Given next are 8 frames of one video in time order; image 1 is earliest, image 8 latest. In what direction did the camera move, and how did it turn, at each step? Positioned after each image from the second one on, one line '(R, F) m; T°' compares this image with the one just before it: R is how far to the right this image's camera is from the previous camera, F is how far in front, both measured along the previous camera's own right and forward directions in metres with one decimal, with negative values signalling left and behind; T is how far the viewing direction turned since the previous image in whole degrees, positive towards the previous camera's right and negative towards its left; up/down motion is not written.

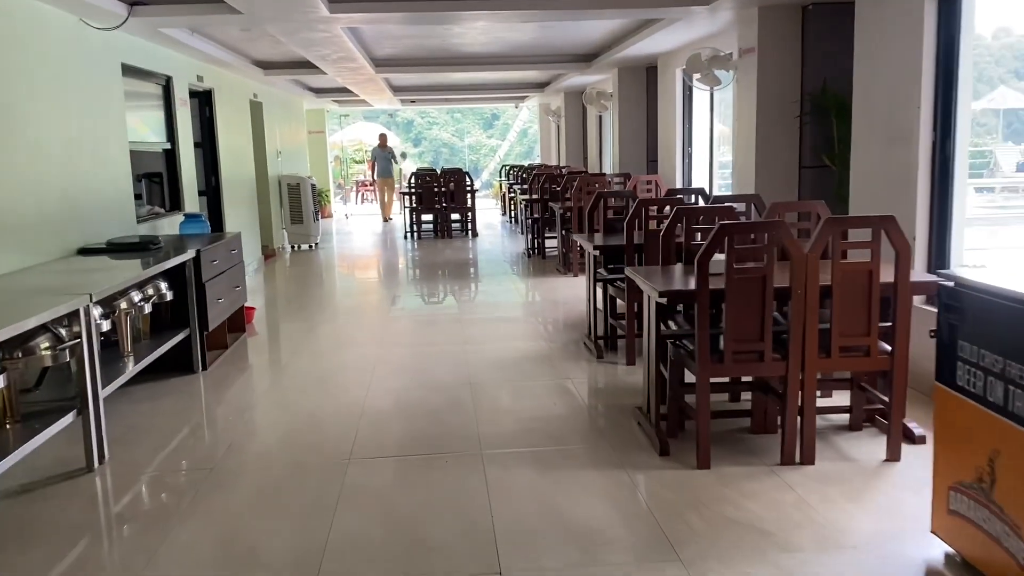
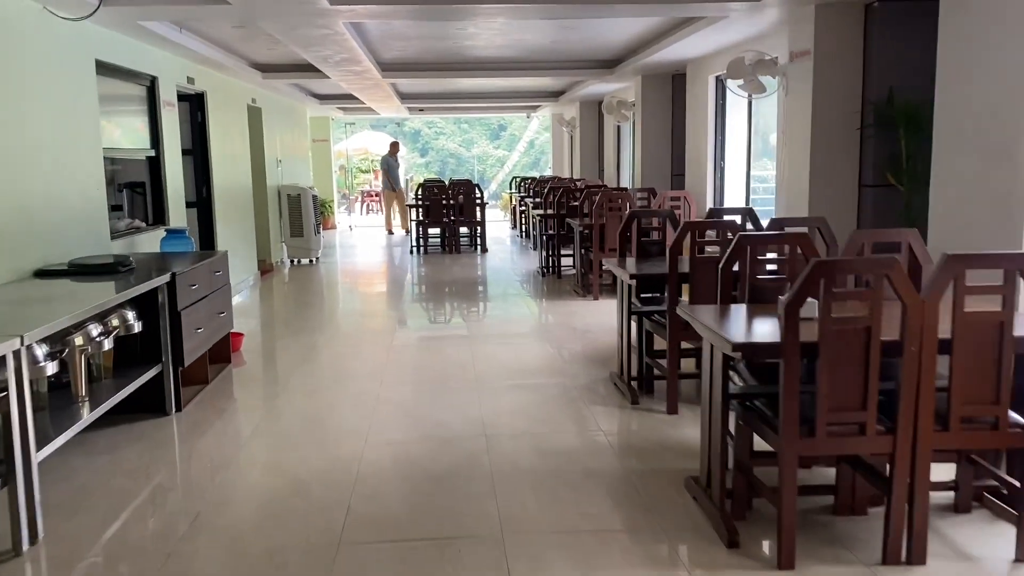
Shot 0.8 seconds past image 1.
(-0.1, +0.6) m; 0°
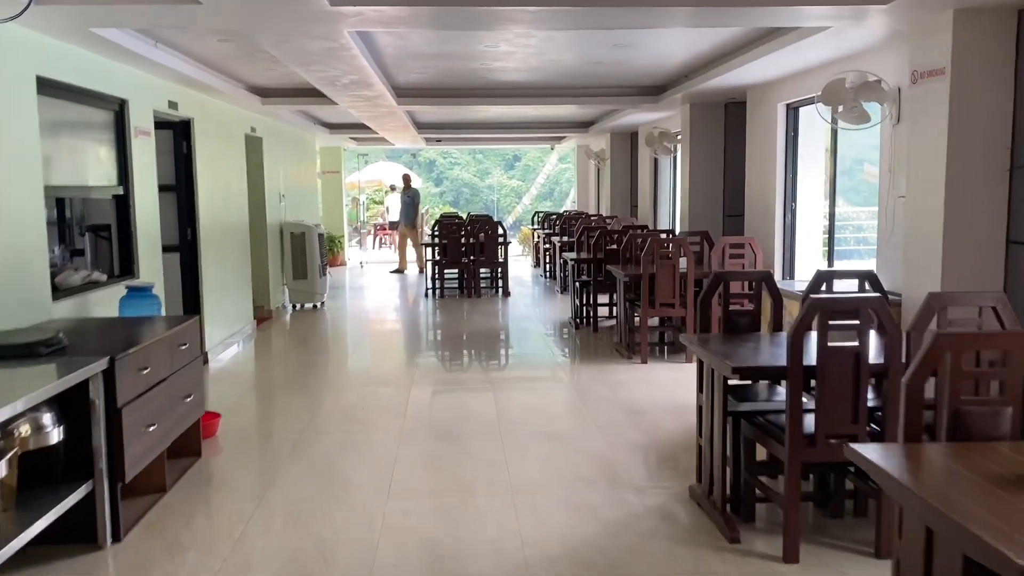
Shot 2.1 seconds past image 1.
(-0.1, +1.1) m; -1°
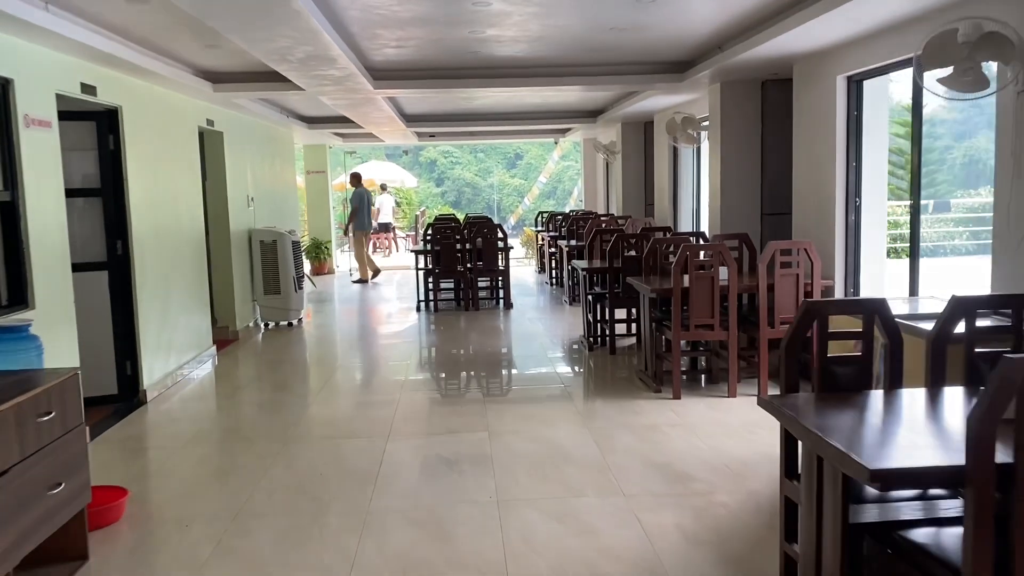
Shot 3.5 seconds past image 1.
(0.0, +1.1) m; 0°
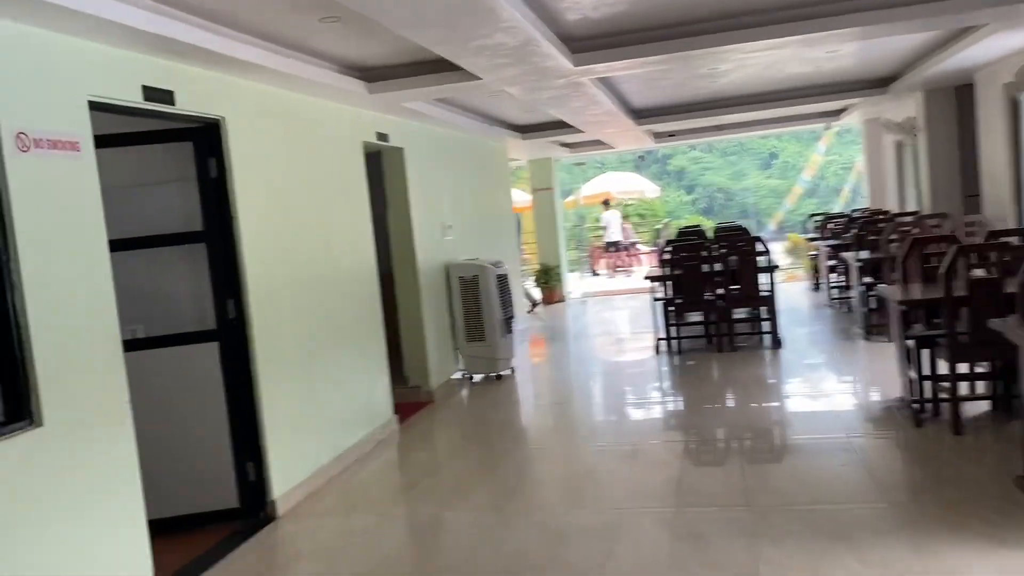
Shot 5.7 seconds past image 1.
(-0.1, +1.9) m; -17°
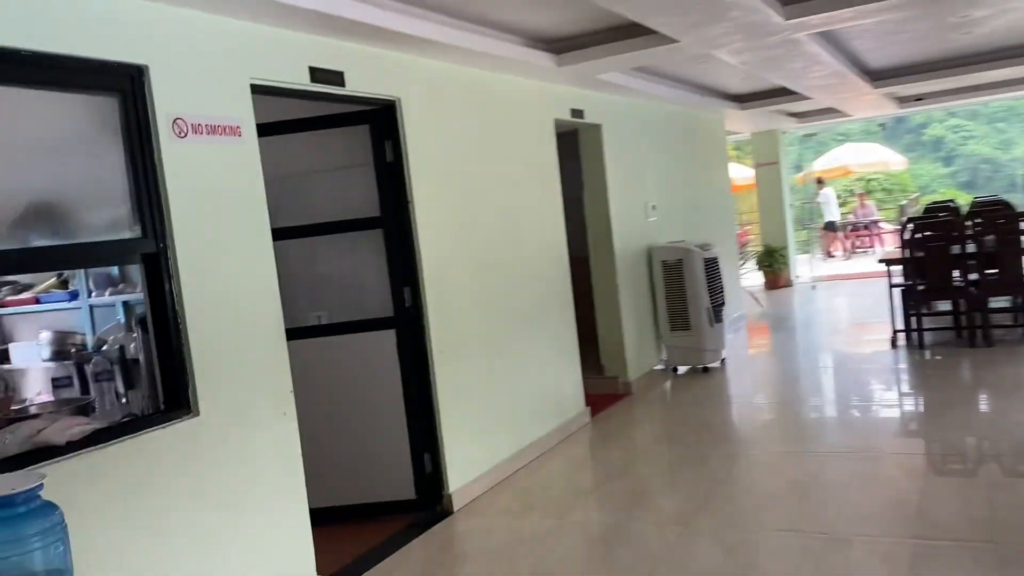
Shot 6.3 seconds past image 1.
(+0.2, +0.4) m; -15°
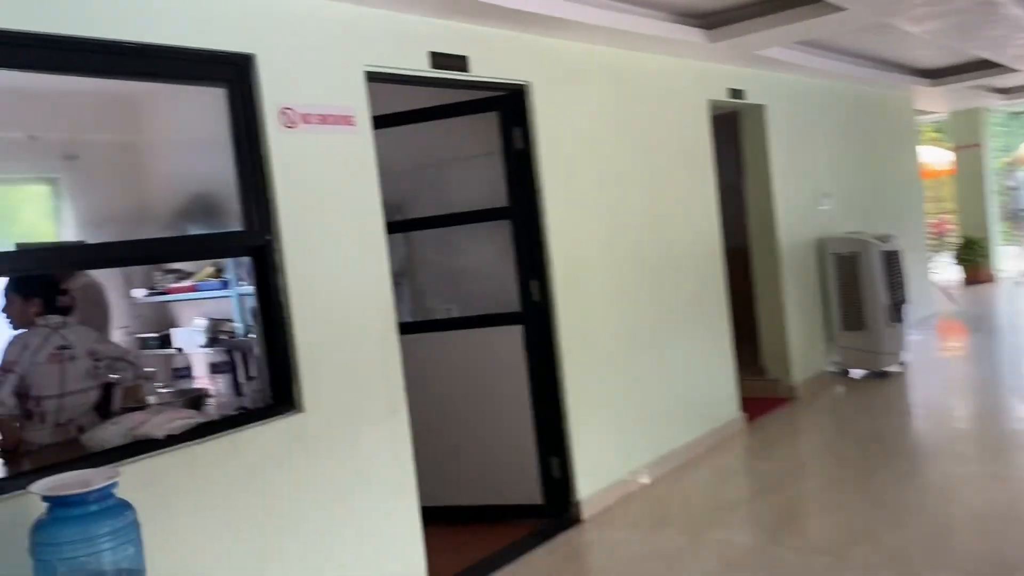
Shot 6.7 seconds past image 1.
(+0.2, +0.2) m; -12°
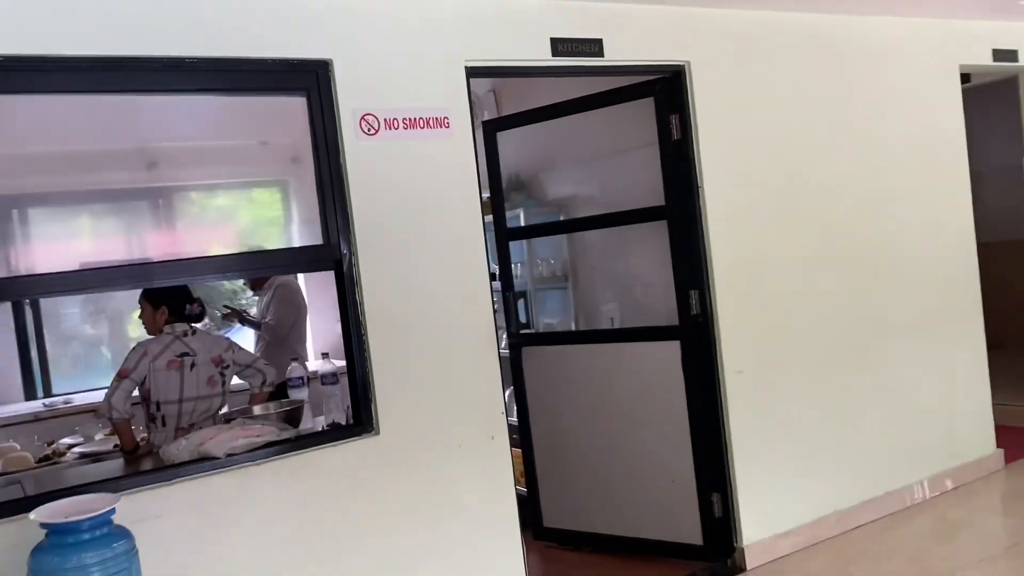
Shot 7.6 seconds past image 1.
(+0.5, +0.4) m; -20°
